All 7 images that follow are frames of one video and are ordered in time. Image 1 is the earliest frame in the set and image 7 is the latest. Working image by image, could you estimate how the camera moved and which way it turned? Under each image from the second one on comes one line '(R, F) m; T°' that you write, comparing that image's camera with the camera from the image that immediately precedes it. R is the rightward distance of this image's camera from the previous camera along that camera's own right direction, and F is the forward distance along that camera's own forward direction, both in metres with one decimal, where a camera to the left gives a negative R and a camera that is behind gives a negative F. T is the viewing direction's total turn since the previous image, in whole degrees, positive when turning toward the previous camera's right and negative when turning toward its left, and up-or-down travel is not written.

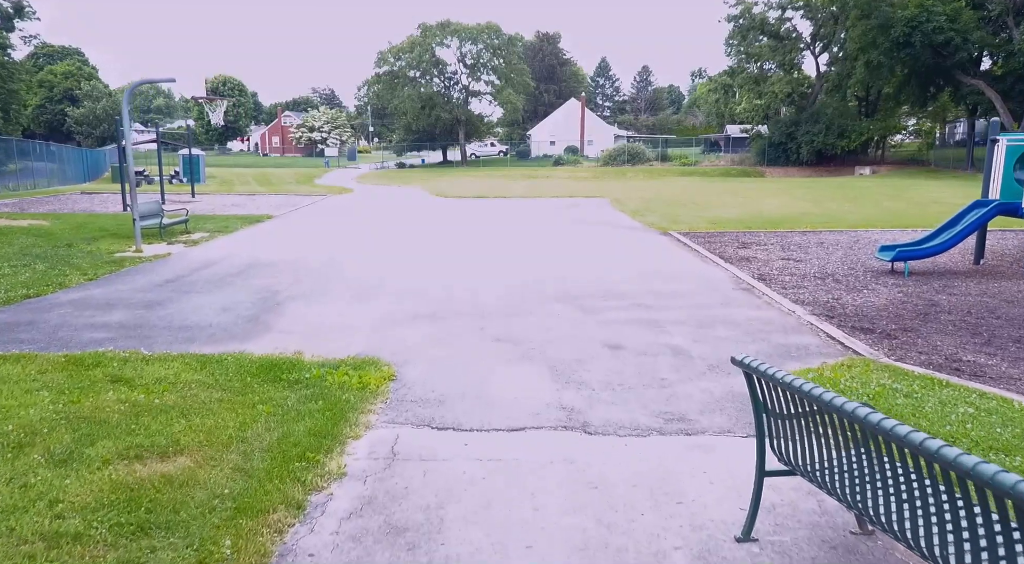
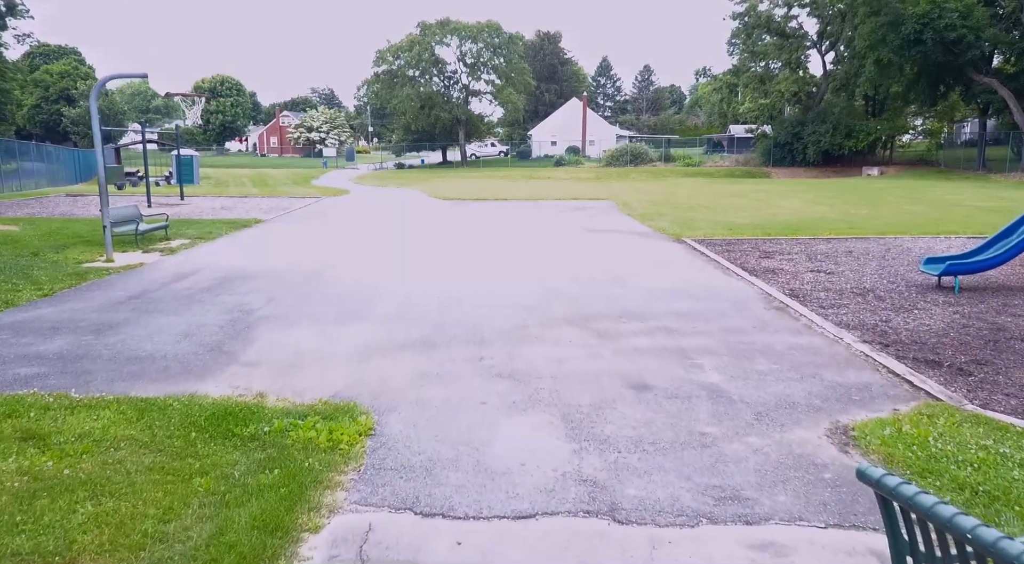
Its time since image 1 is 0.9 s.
(0.0, +1.0) m; 0°
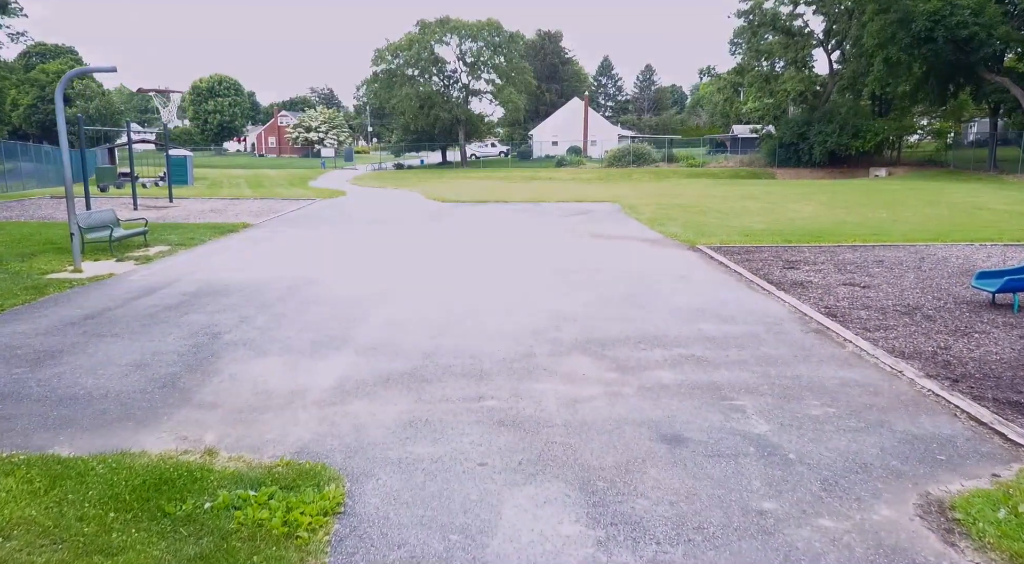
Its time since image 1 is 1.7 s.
(0.0, +1.0) m; 0°
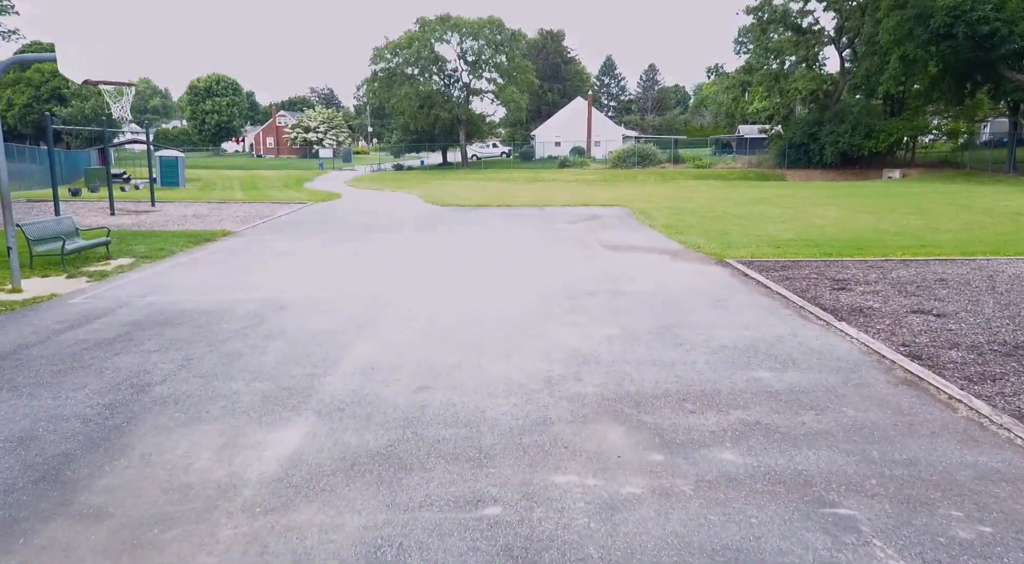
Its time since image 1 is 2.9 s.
(0.0, +1.5) m; 0°
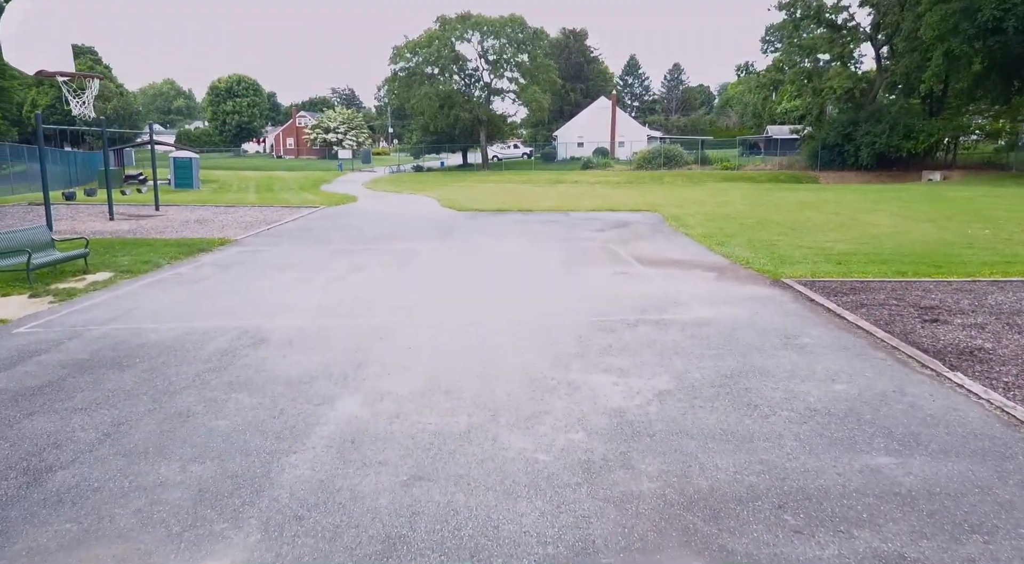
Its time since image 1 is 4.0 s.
(0.0, +1.5) m; -2°
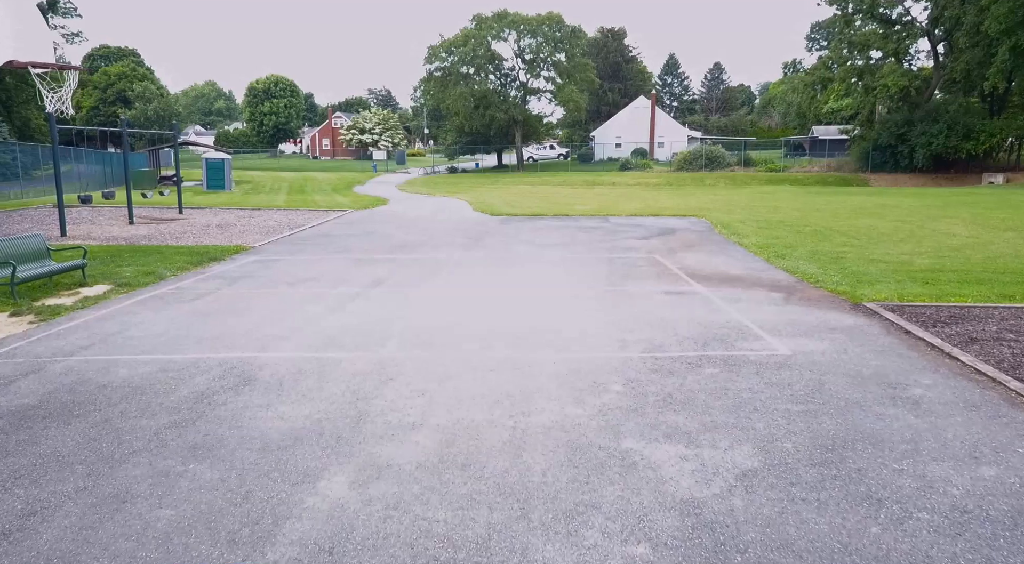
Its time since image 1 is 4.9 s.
(0.0, +1.3) m; -3°
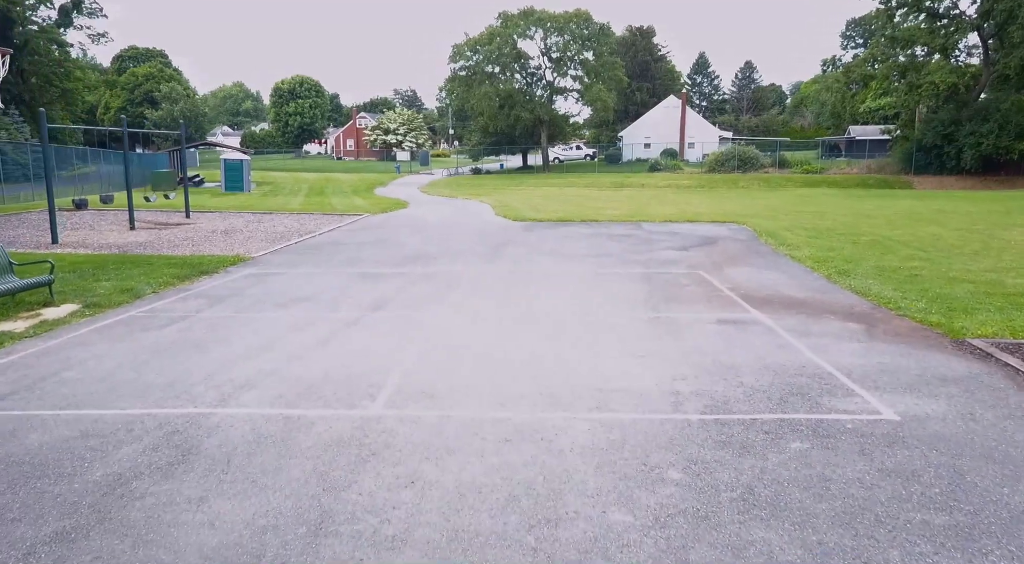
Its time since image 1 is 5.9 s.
(0.0, +1.5) m; -2°
